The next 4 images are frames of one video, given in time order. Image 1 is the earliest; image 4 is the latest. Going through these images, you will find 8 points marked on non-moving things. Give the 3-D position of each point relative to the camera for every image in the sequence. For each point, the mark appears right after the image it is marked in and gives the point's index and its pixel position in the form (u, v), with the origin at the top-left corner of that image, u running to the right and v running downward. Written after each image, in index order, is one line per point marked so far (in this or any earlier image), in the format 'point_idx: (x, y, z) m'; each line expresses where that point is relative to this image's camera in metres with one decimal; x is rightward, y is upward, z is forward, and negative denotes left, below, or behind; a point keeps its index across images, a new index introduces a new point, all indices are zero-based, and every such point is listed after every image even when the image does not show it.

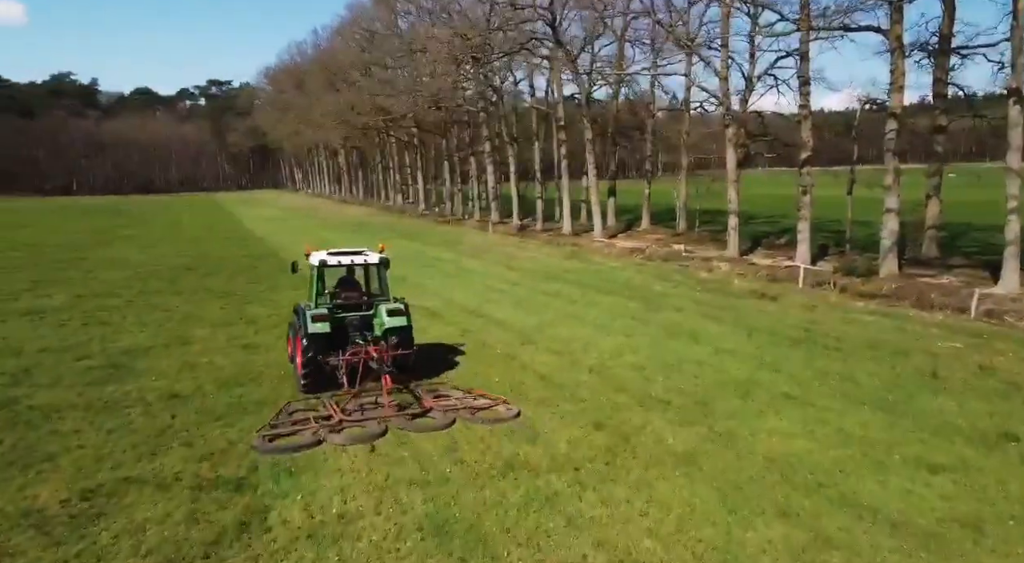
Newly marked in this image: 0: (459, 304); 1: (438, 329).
0: (-1.3, -0.5, +19.1) m
1: (-1.6, -1.0, +16.7) m
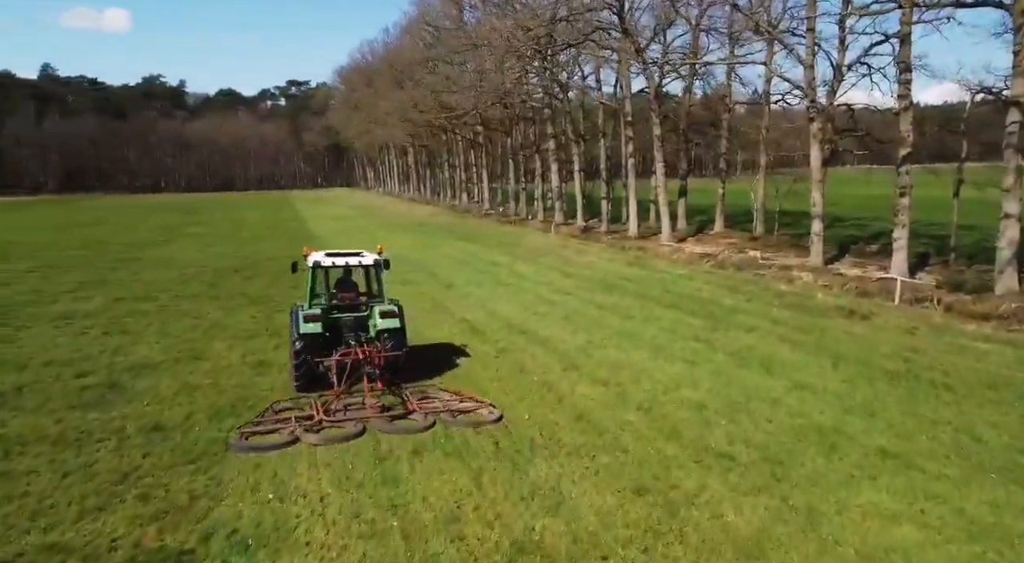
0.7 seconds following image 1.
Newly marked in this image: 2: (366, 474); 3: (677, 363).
0: (-0.3, -0.7, +17.3) m
1: (-0.7, -1.2, +14.8) m
2: (-1.5, -2.0, +8.6) m
3: (+2.5, -1.3, +12.6) m
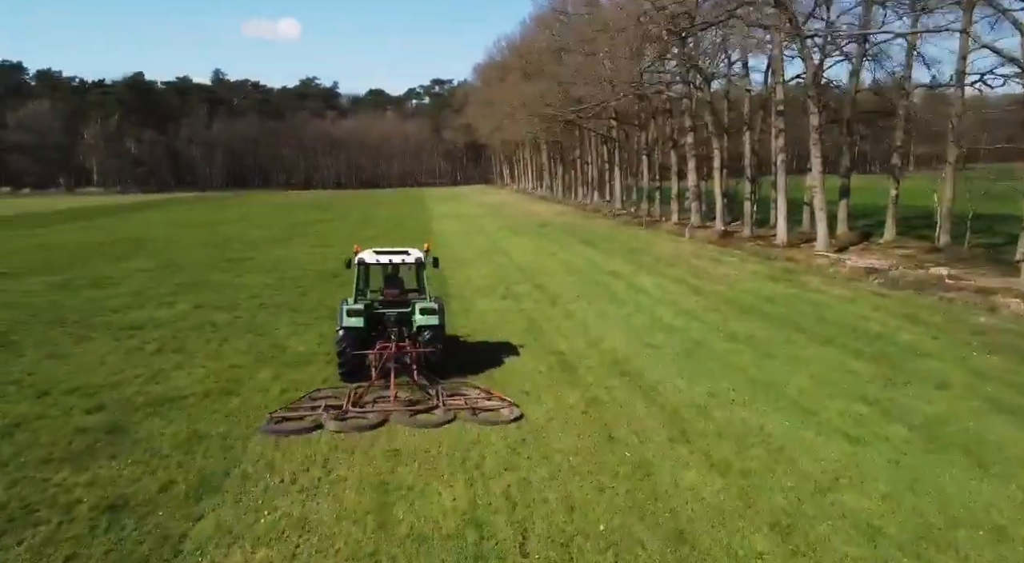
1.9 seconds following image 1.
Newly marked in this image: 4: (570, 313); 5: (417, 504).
0: (+1.6, -1.1, +13.9) m
1: (+0.7, -1.6, +11.6) m
2: (-1.2, -2.4, +5.6) m
3: (+3.5, -1.7, +8.8) m
4: (+1.2, -0.7, +17.4) m
5: (-0.9, -2.1, +7.8) m
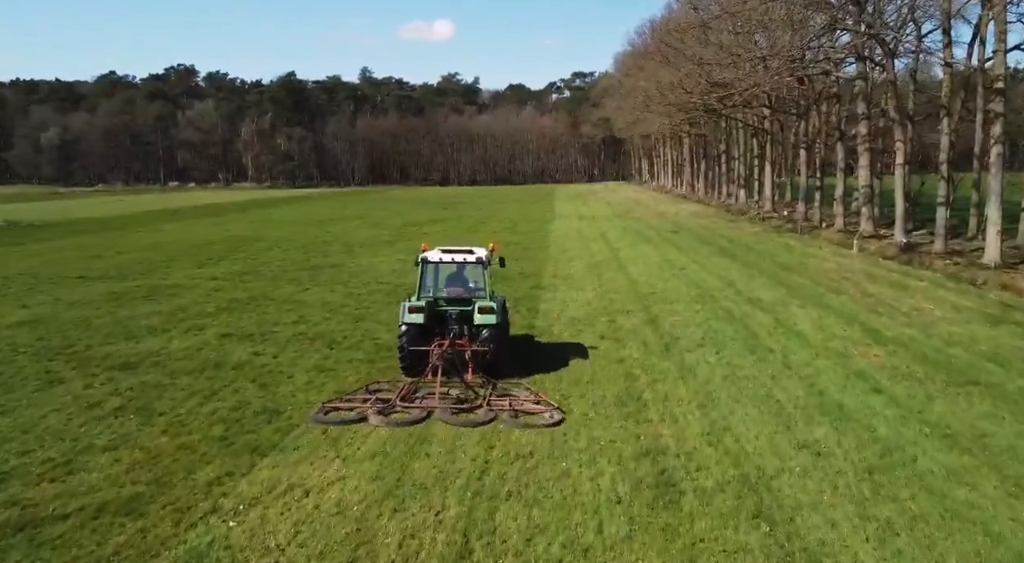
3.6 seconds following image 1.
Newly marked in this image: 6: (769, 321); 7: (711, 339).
0: (+2.3, -1.8, +8.7) m
1: (+1.0, -2.2, +6.5) m
2: (-1.9, -3.0, +0.9) m
3: (+3.3, -2.5, +3.3) m
4: (+2.6, -1.3, +12.1) m
5: (-1.2, -2.8, +3.1) m
6: (+5.6, -0.5, +17.3) m
7: (+3.7, -0.9, +15.3) m
